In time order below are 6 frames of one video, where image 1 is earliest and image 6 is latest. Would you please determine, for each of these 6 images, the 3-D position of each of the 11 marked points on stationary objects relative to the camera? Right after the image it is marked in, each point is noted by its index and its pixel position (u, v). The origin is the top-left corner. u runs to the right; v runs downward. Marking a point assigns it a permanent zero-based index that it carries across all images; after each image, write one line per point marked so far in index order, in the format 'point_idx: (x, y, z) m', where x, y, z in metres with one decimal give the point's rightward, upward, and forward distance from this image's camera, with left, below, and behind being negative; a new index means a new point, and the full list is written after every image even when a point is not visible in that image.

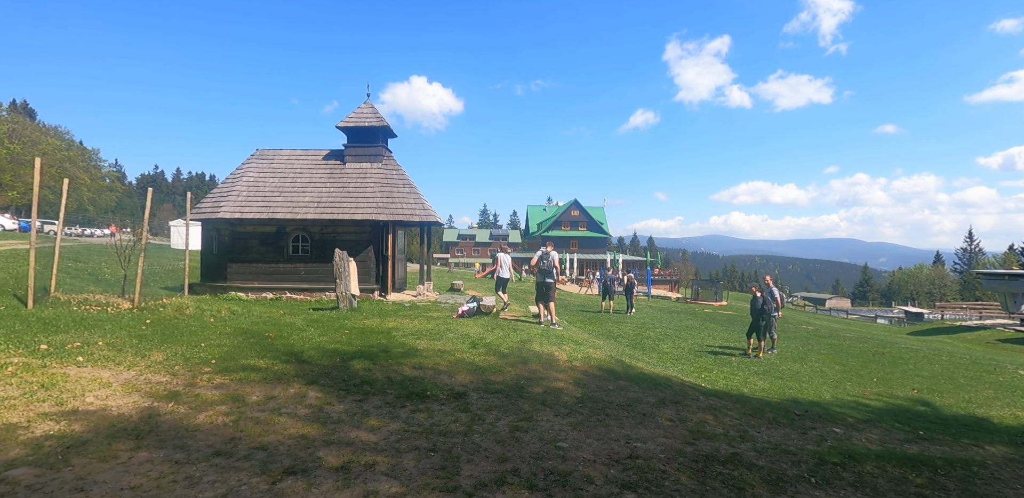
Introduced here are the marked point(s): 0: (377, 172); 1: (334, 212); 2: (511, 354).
0: (-4.8, +2.8, +17.0) m
1: (-5.9, +1.2, +15.7) m
2: (0.0, -1.9, +8.8) m
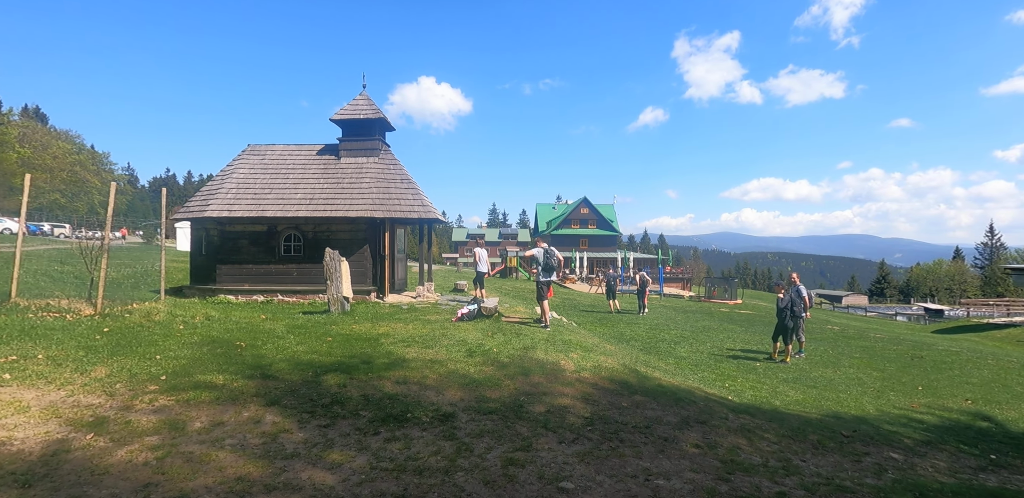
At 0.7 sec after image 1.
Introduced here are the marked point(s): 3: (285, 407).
0: (-4.7, +2.8, +16.1) m
1: (-5.7, +1.3, +14.8) m
2: (0.0, -1.9, +7.8) m
3: (-2.5, -1.8, +5.3) m
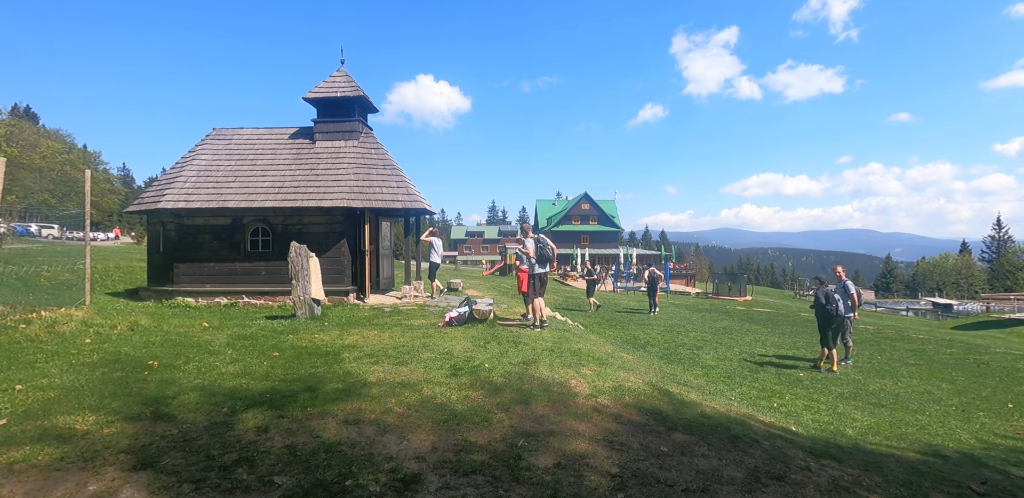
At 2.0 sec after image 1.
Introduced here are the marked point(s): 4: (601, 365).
0: (-4.8, +2.9, +14.3) m
1: (-5.8, +1.4, +13.0) m
2: (-0.1, -1.7, +6.0) m
3: (-2.6, -1.7, +3.5) m
4: (+1.4, -1.8, +7.5) m
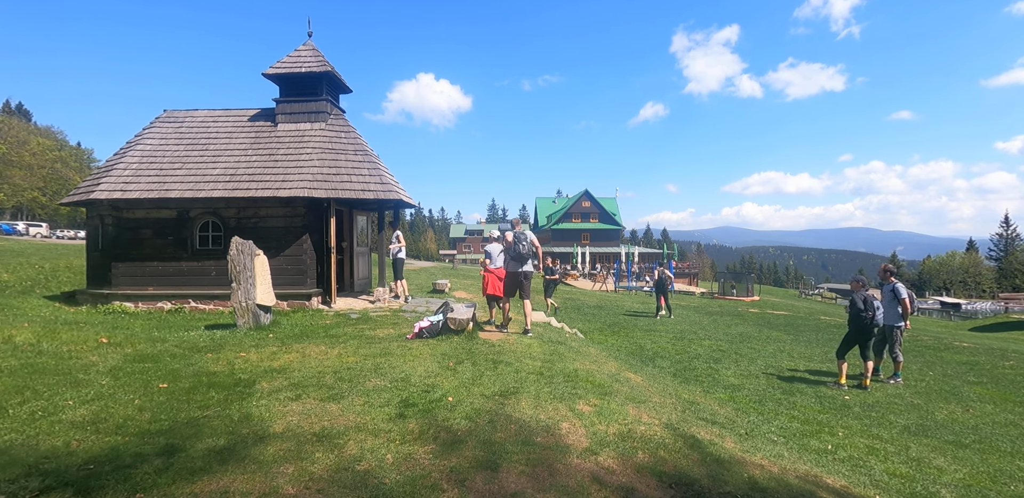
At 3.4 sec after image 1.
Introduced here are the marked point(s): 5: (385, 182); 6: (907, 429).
0: (-5.1, +3.0, +12.5) m
1: (-6.1, +1.5, +11.3) m
2: (-0.4, -1.7, +4.2) m
3: (-2.9, -1.6, +1.8) m
4: (+1.1, -1.7, +5.7) m
5: (-3.2, +1.7, +12.2) m
6: (+5.6, -2.5, +6.7) m
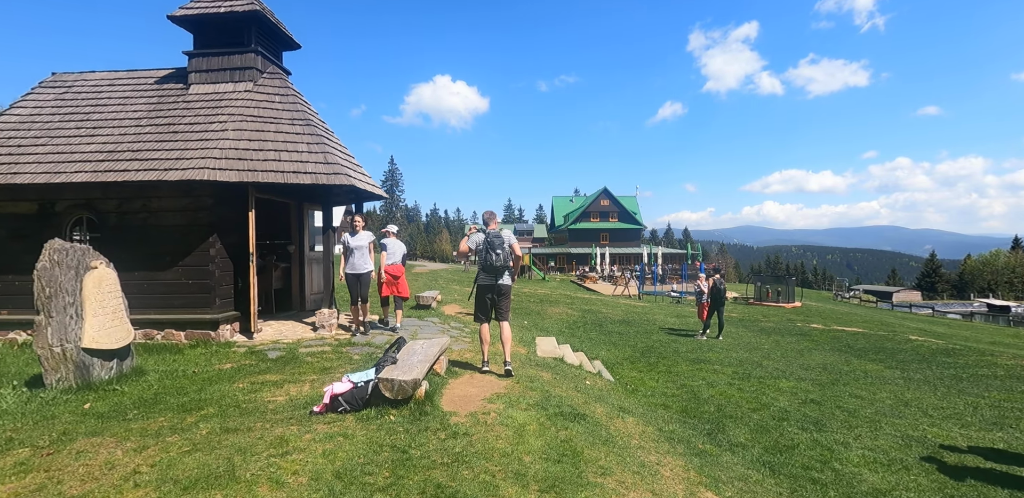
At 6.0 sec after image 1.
0: (-5.2, +2.9, +9.1) m
1: (-6.2, +1.3, +7.9) m
2: (-0.7, -1.8, +0.7) m
3: (-3.3, -1.7, -1.7) m
4: (+0.8, -1.8, +2.1) m
5: (-3.3, +1.6, +8.7) m
6: (+5.3, -2.6, +3.0) m
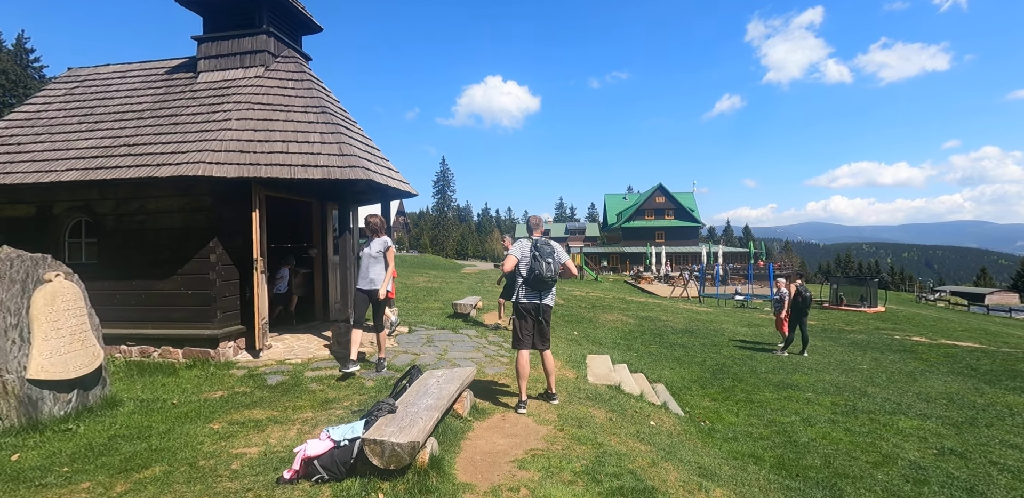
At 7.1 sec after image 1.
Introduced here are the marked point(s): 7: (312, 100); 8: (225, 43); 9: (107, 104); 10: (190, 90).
0: (-4.4, +2.8, +8.2) m
1: (-5.6, +1.3, +7.1) m
2: (-0.9, -1.8, -0.7) m
3: (-3.7, -1.8, -2.8) m
4: (+0.8, -1.9, +0.6) m
5: (-2.6, +1.5, +7.5) m
6: (+5.3, -2.6, +0.9) m
7: (-3.4, +2.5, +8.2) m
8: (-5.1, +3.7, +8.6) m
9: (-7.0, +2.5, +8.4) m
10: (-5.5, +2.8, +8.3) m
